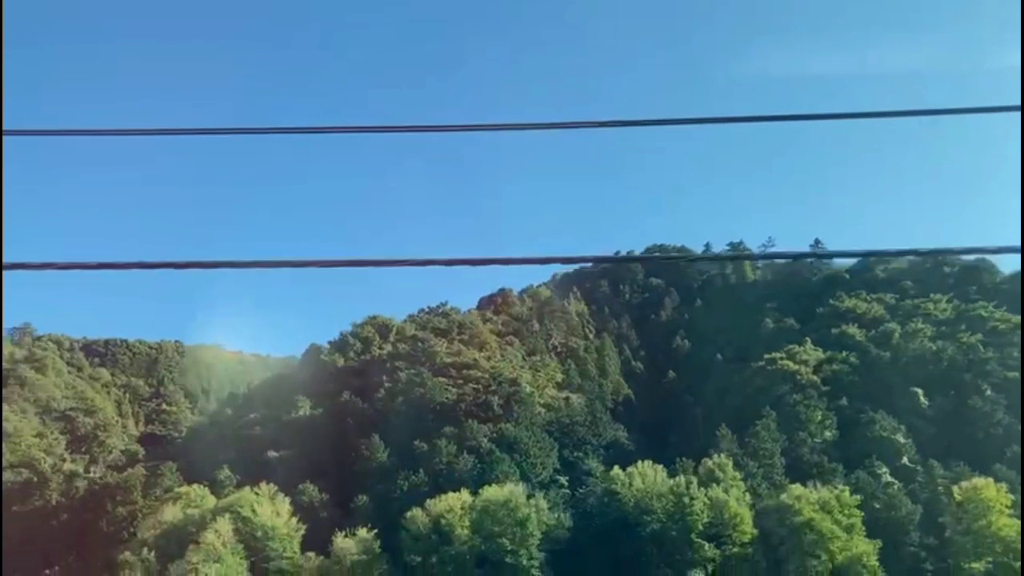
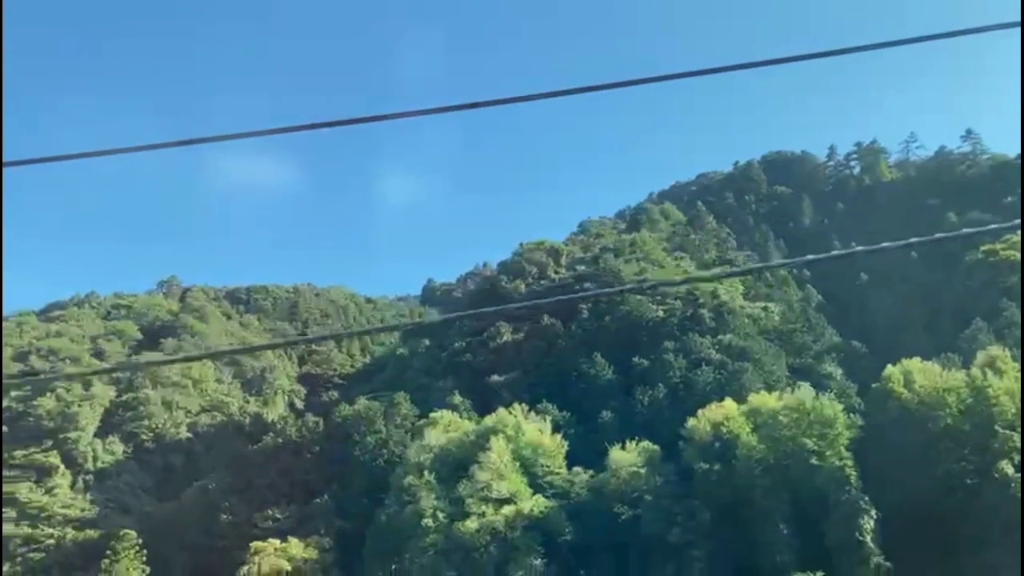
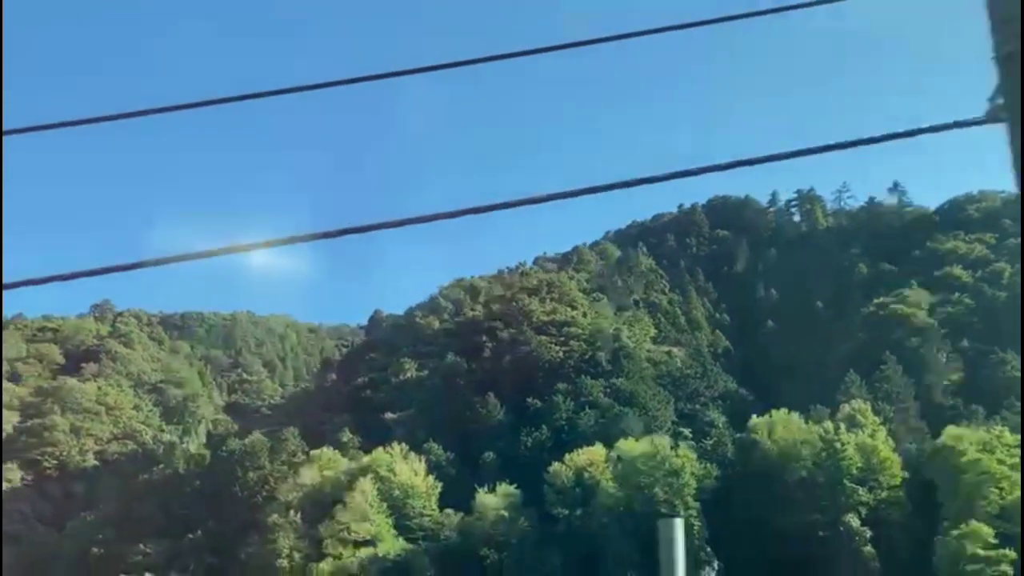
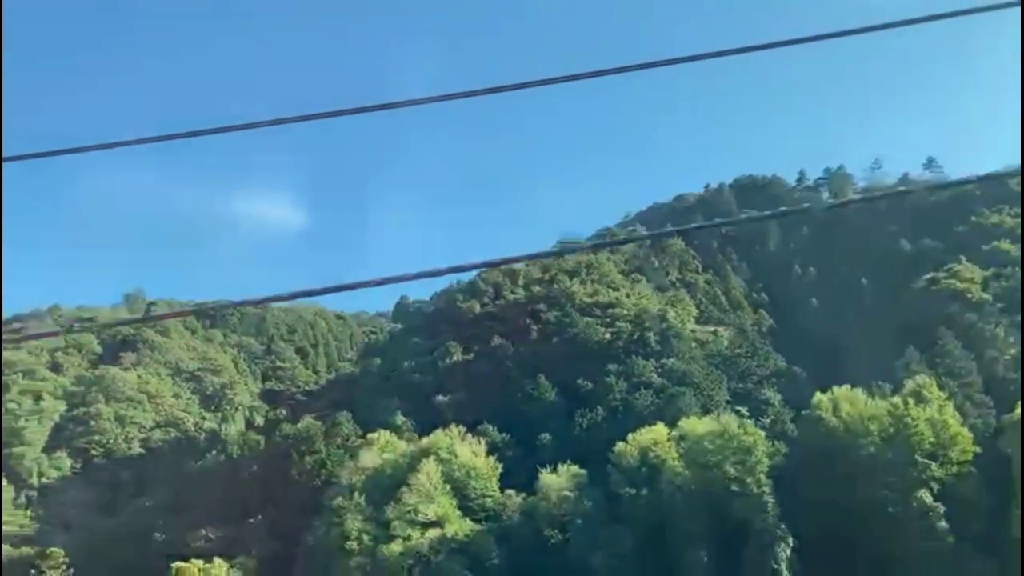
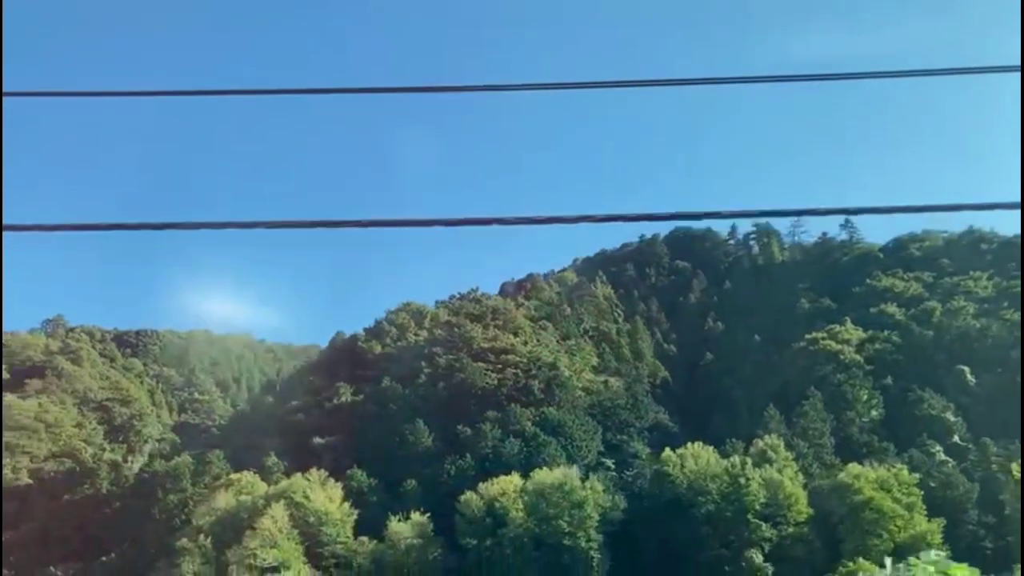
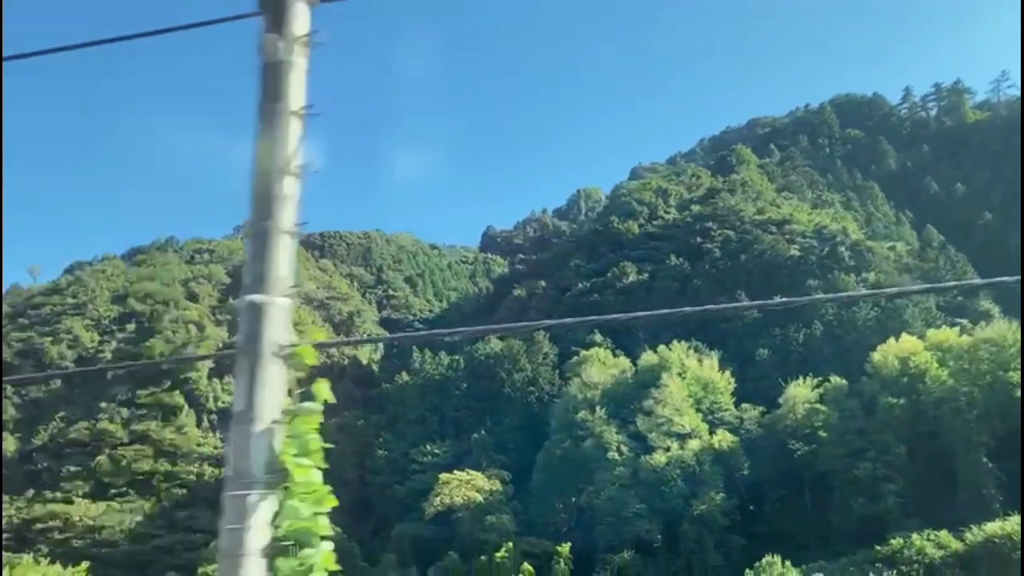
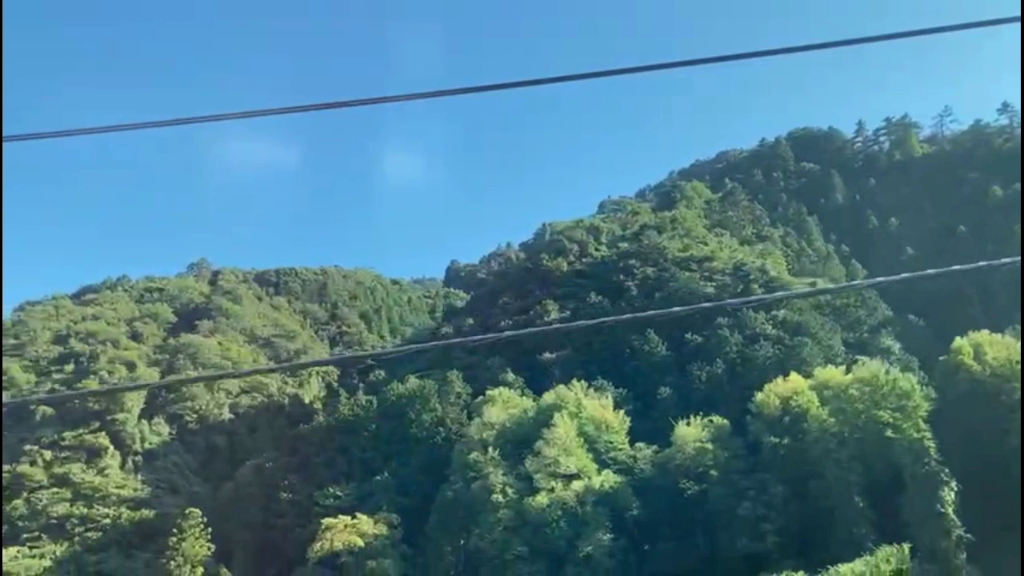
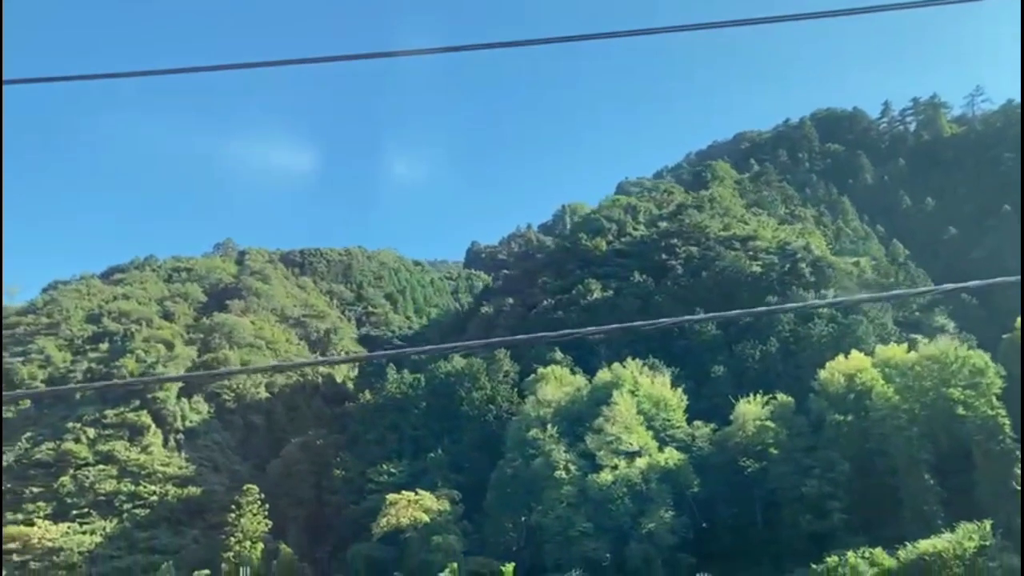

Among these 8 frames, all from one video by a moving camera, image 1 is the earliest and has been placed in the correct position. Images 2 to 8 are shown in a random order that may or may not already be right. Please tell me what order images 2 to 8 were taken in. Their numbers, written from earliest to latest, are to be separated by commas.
5, 3, 4, 2, 7, 8, 6
